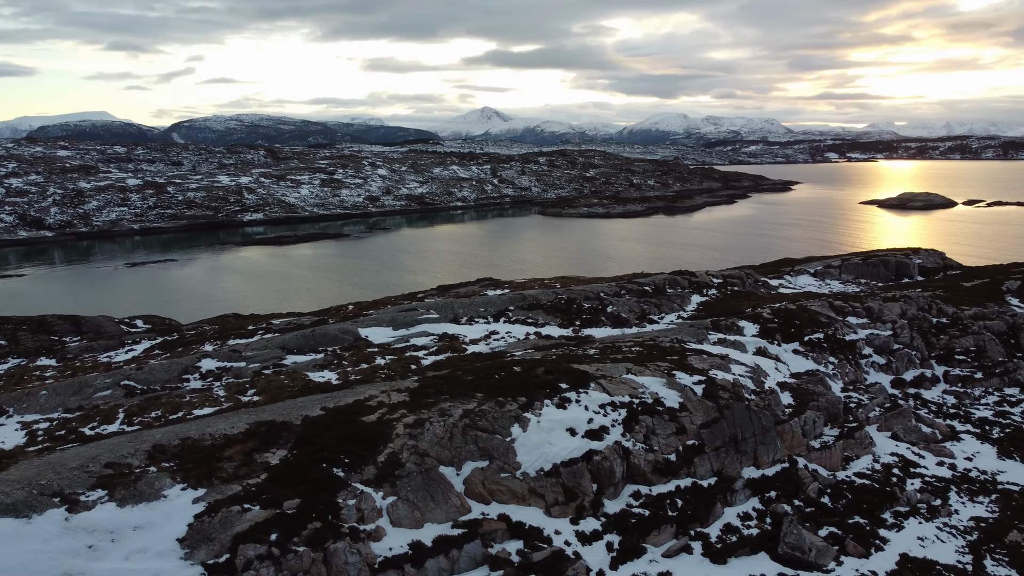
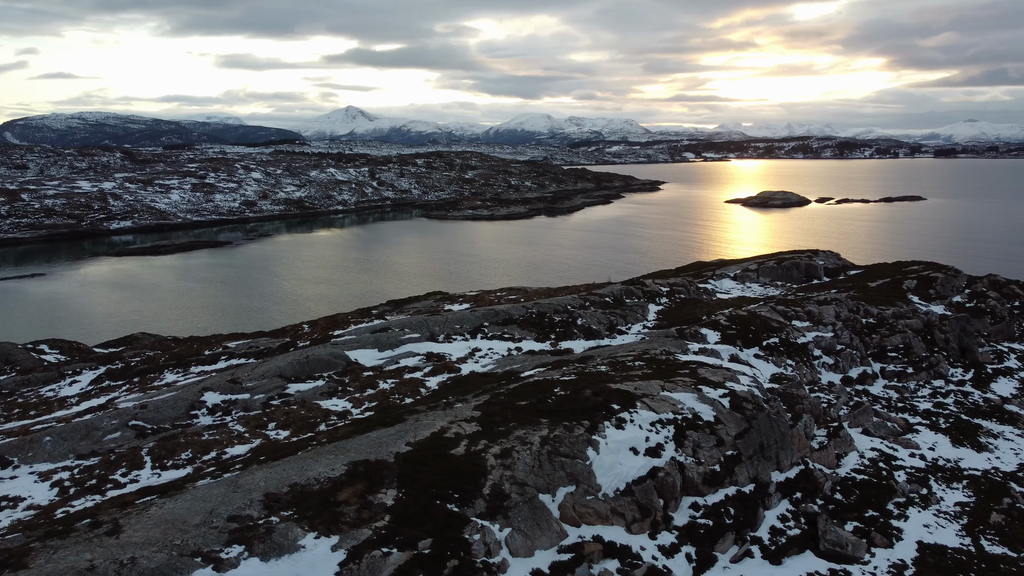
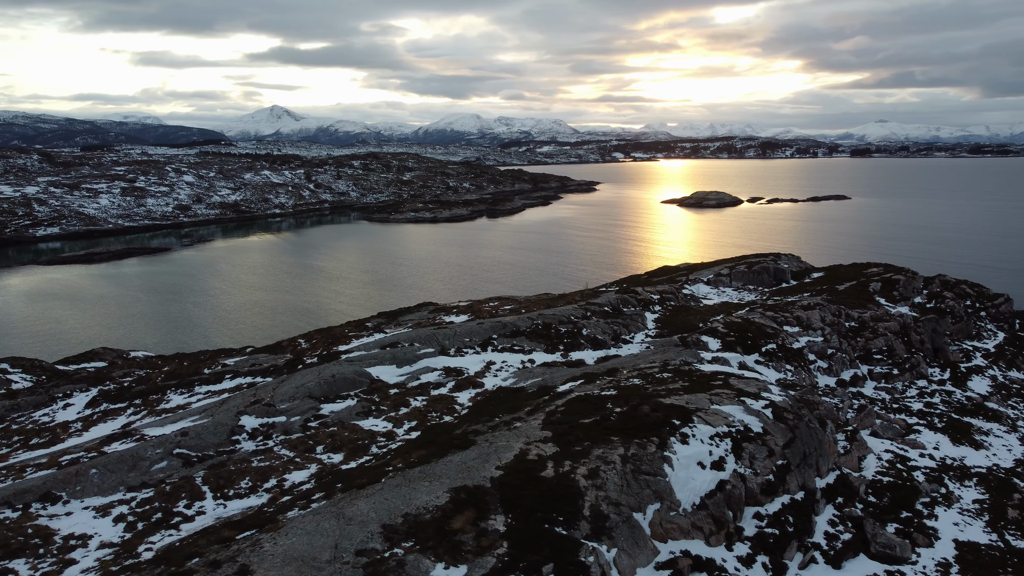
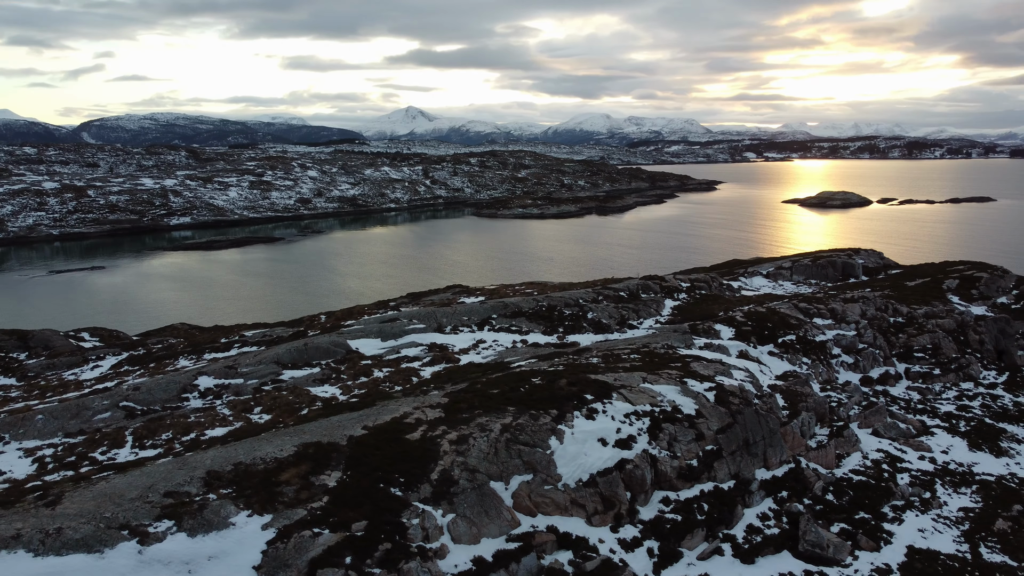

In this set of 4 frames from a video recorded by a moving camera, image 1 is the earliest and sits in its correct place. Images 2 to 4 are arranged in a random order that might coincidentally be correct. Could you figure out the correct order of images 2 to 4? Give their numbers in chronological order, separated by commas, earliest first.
4, 2, 3
